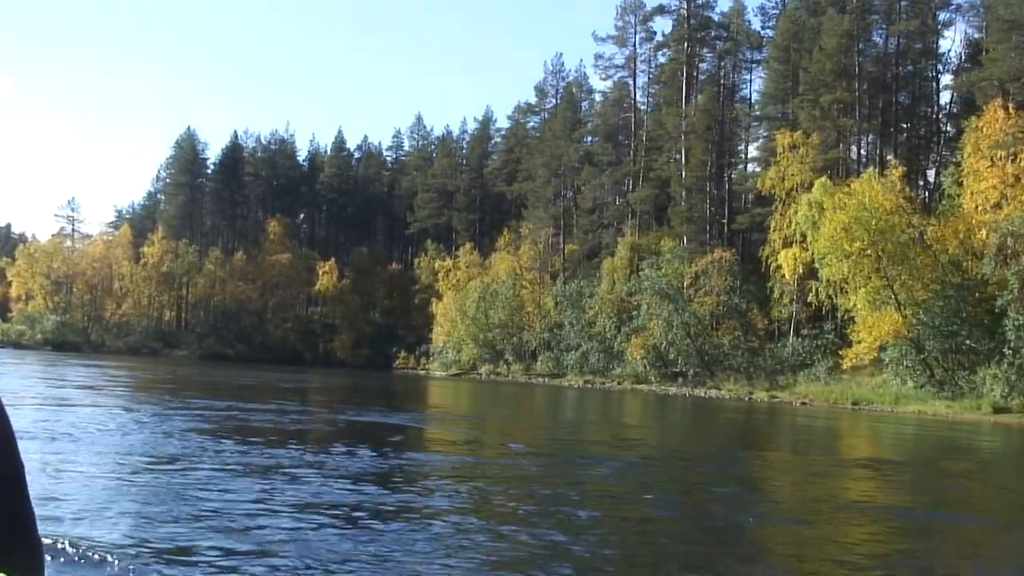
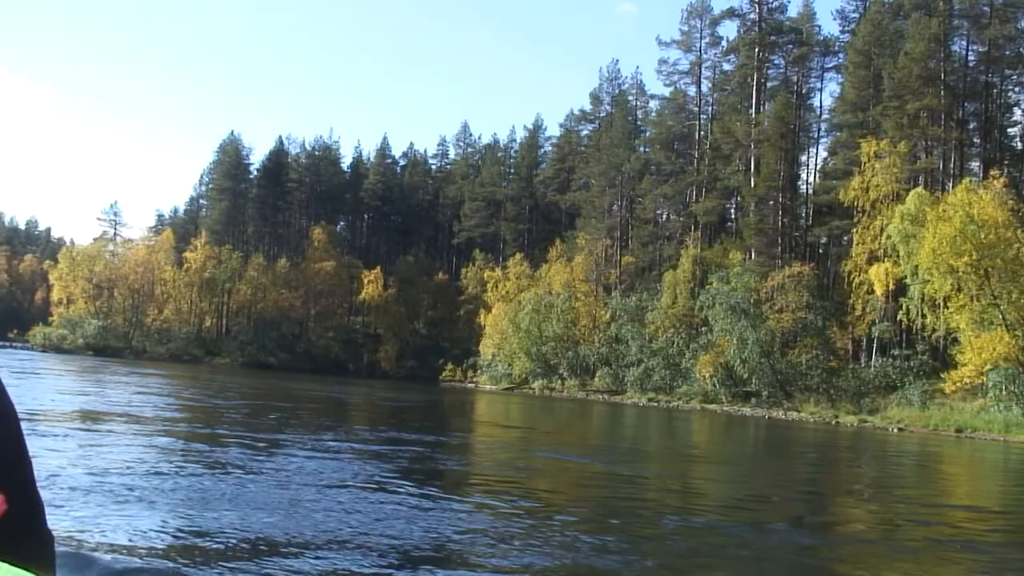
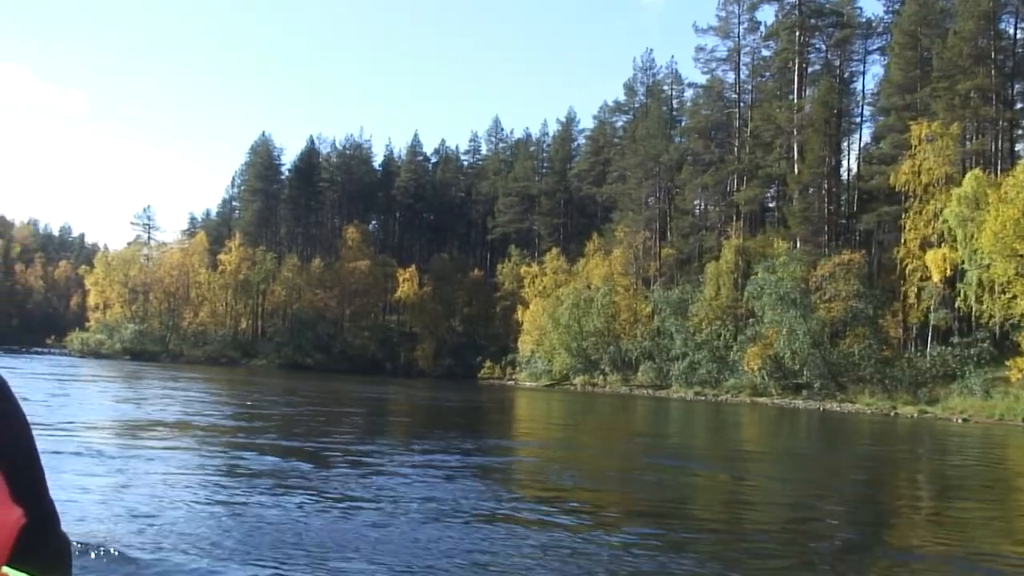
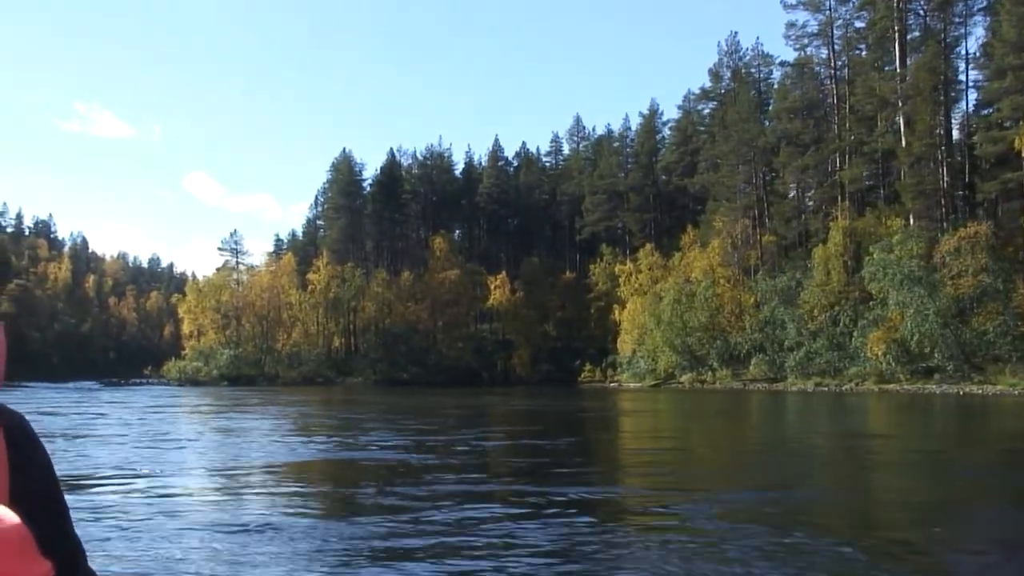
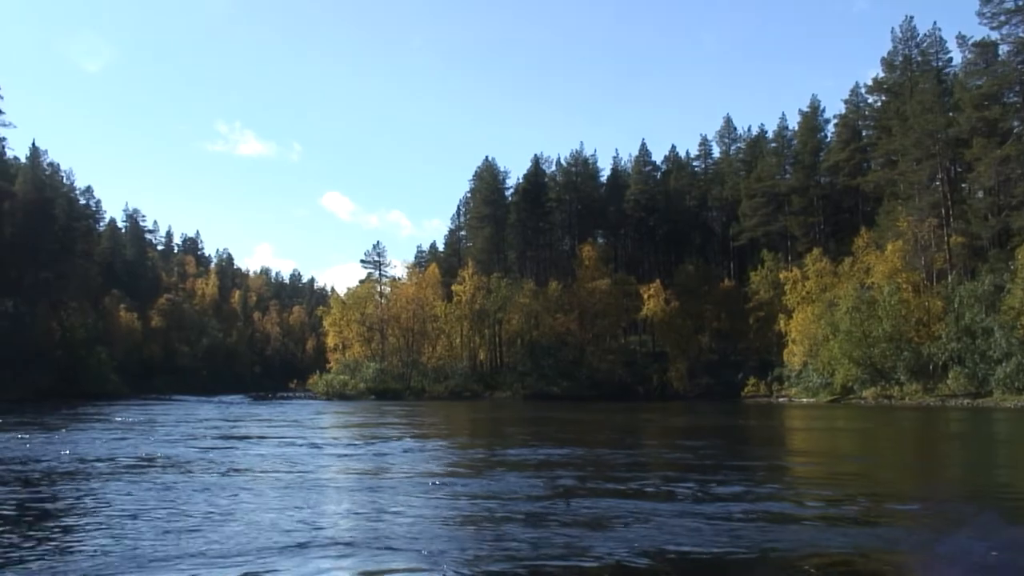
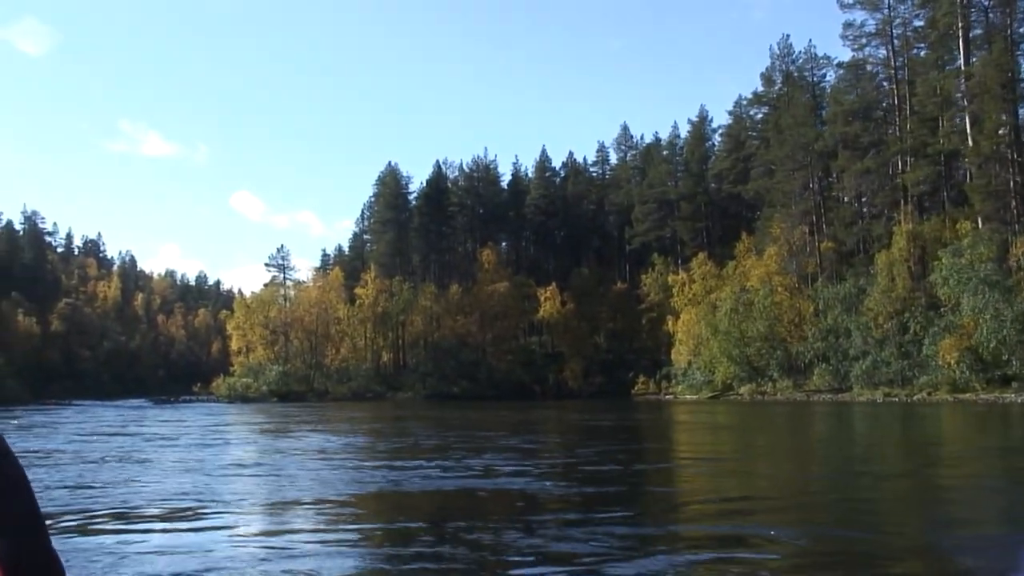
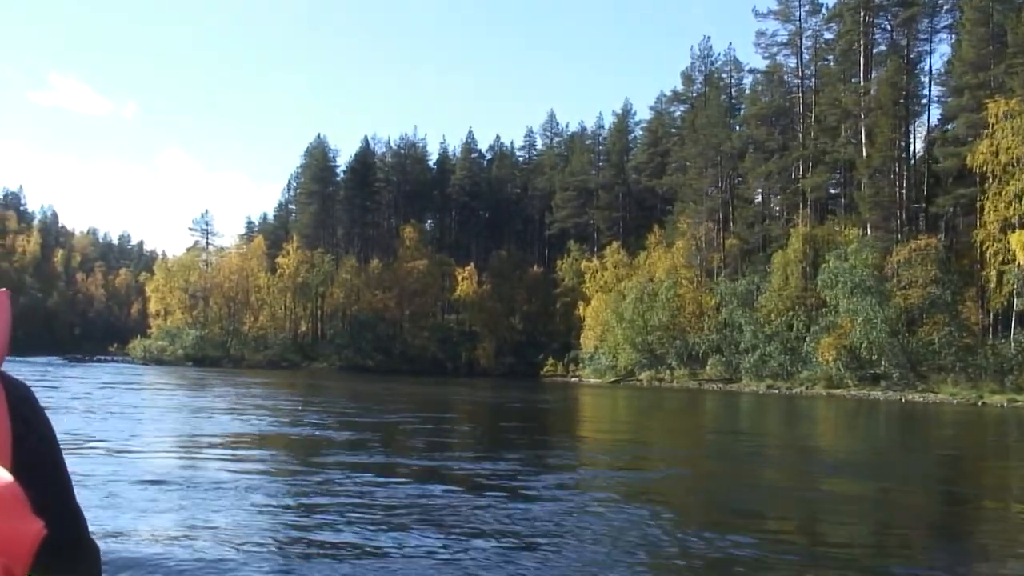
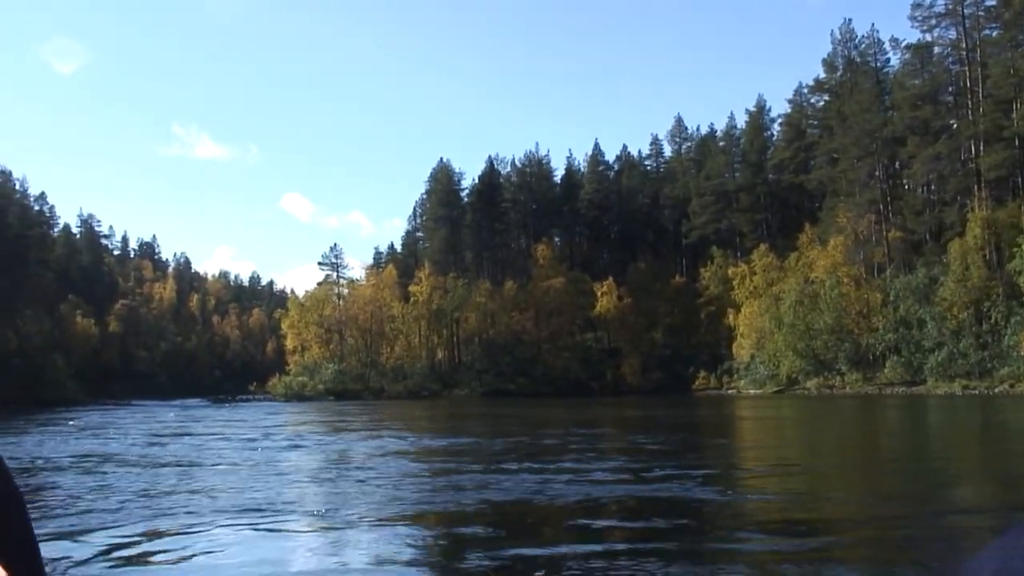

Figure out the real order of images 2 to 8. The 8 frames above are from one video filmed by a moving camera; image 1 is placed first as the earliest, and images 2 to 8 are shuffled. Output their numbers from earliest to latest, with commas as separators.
2, 3, 7, 4, 6, 8, 5
